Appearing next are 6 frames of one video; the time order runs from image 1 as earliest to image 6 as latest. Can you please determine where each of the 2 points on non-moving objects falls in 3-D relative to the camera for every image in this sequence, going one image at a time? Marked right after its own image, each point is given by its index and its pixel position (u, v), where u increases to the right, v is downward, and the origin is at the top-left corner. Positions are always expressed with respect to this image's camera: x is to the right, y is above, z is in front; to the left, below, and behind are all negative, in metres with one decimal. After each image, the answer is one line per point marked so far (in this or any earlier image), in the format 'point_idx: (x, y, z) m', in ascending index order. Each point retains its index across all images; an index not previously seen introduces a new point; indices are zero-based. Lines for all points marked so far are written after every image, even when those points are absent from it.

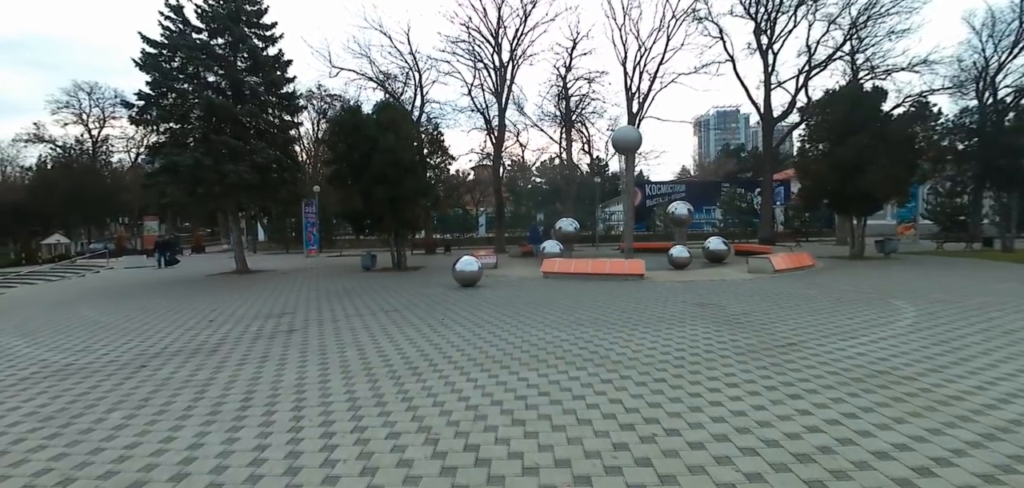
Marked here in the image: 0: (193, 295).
0: (-10.4, -1.6, +15.2) m
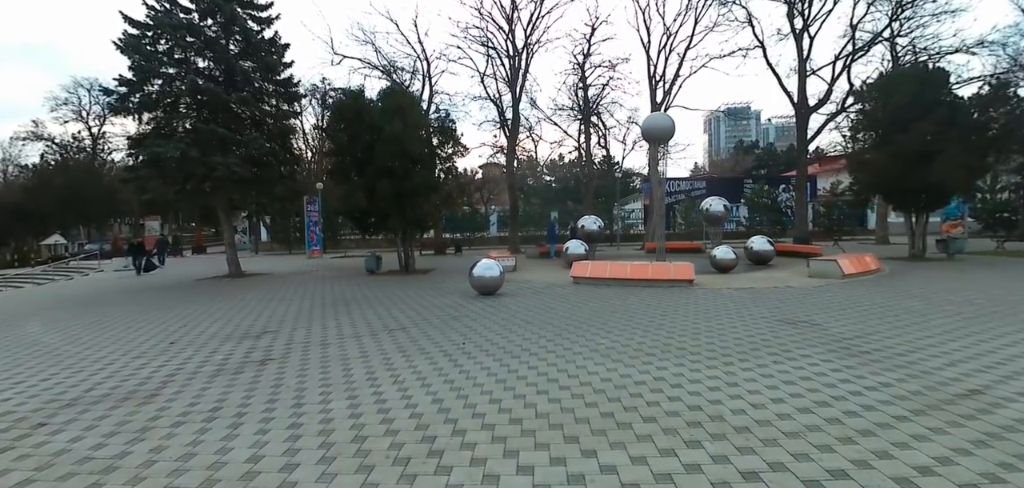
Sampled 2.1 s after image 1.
0: (-9.7, -1.6, +13.3) m
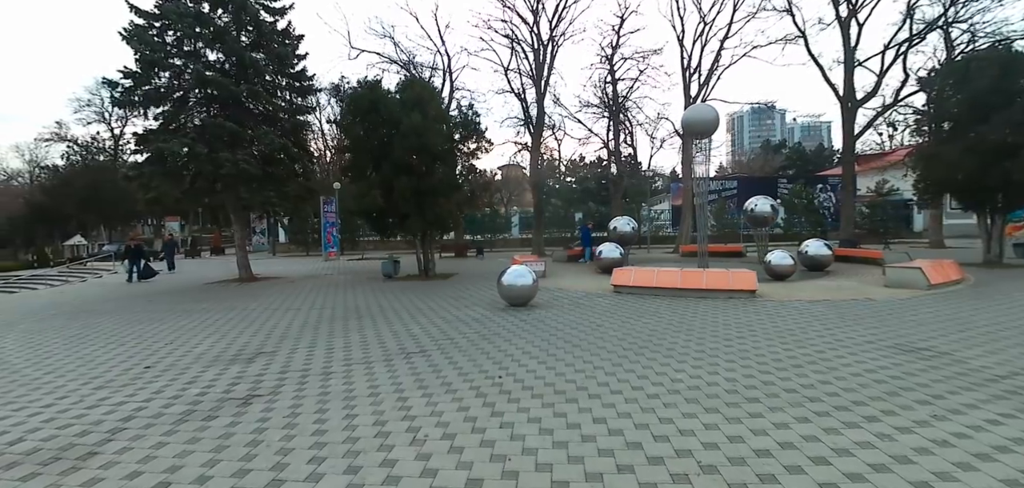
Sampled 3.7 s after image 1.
0: (-8.9, -1.7, +12.1) m
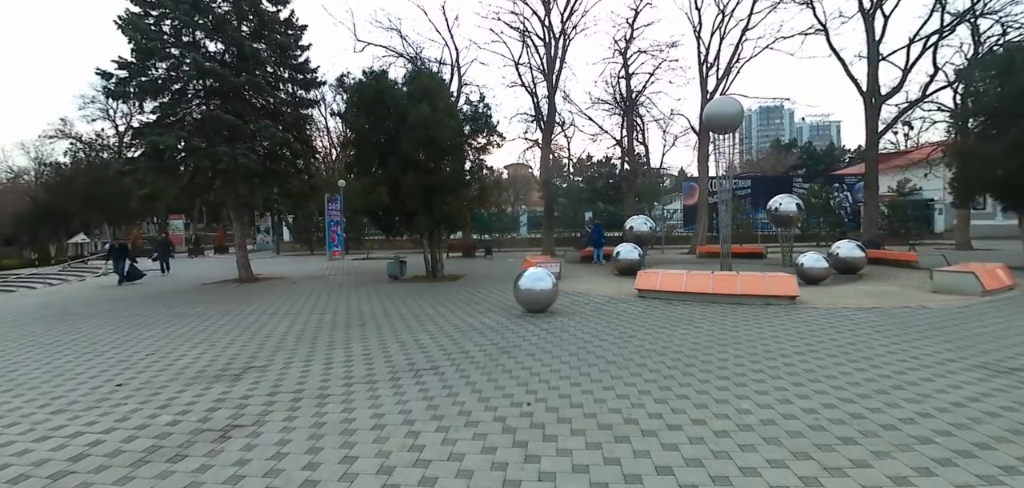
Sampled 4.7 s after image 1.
0: (-8.5, -1.7, +11.3) m
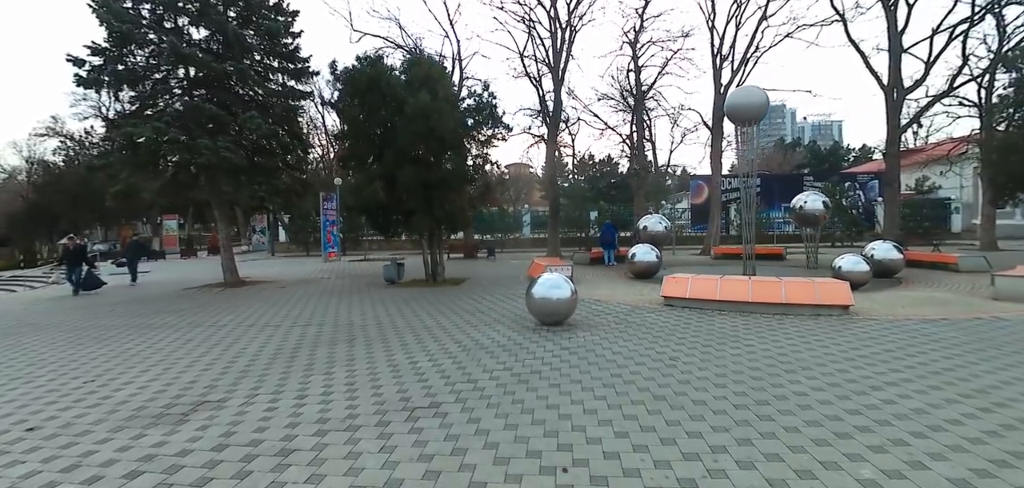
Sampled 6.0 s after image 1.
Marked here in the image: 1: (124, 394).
0: (-8.3, -1.7, +10.0) m
1: (-4.6, -1.8, +5.5) m
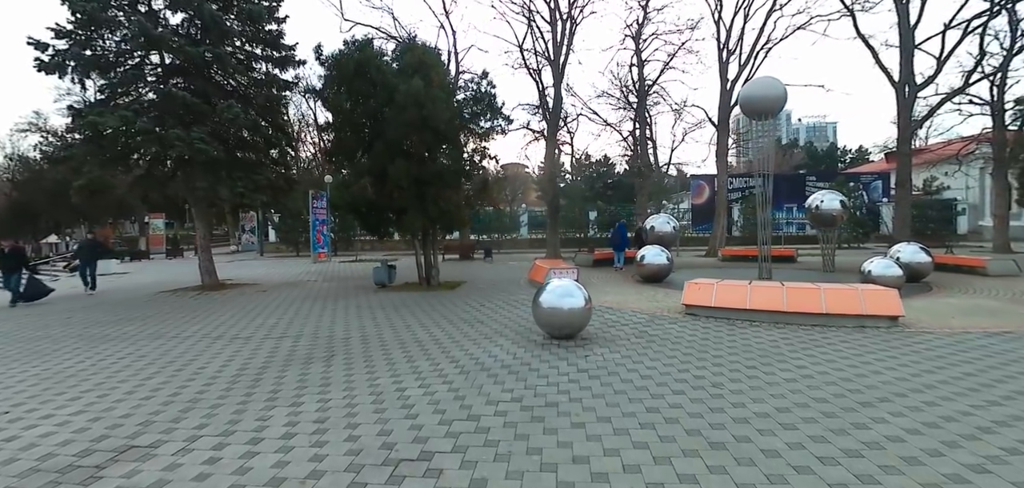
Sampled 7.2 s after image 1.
0: (-8.2, -1.7, +8.9) m
1: (-4.5, -1.8, +4.4) m
